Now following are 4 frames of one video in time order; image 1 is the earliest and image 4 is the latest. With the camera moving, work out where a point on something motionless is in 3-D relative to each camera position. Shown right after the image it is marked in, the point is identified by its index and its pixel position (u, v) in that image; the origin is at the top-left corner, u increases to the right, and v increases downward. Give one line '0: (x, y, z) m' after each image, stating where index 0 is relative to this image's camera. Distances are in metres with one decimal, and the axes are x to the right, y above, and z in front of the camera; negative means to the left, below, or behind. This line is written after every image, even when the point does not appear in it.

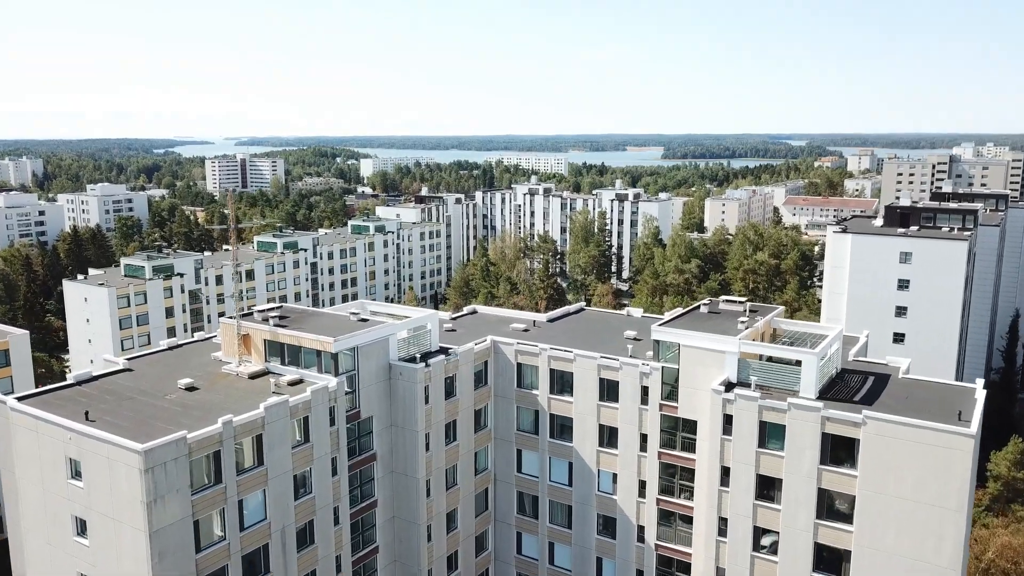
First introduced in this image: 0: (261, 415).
0: (-6.1, -3.1, +18.2) m
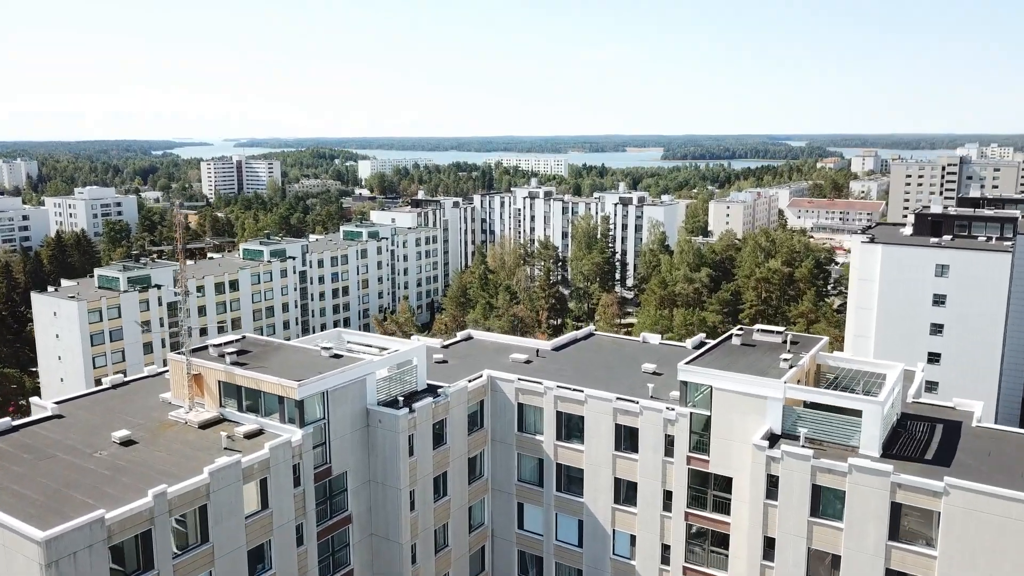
0: (-6.1, -3.9, +14.8) m
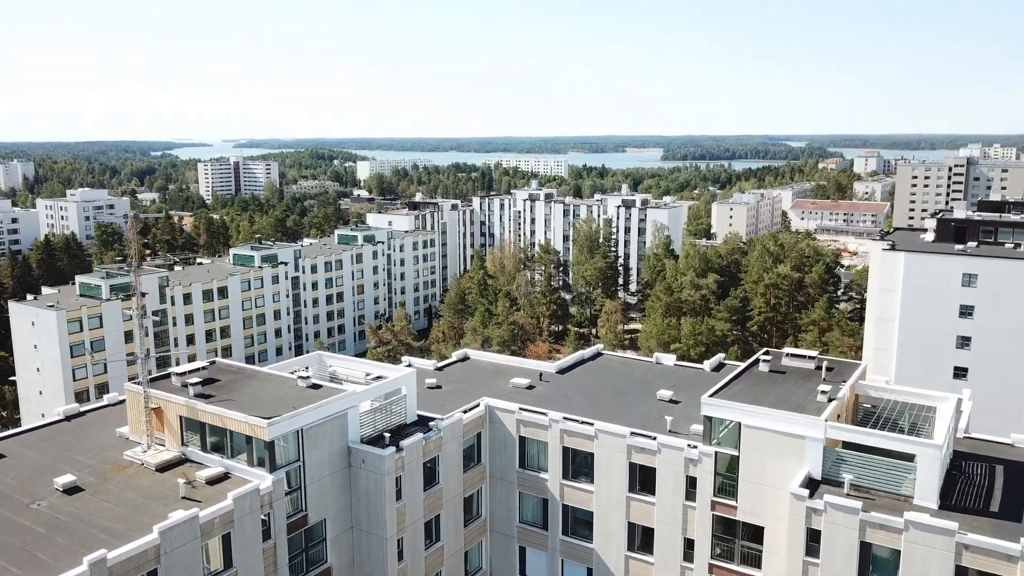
0: (-6.1, -4.4, +12.7) m
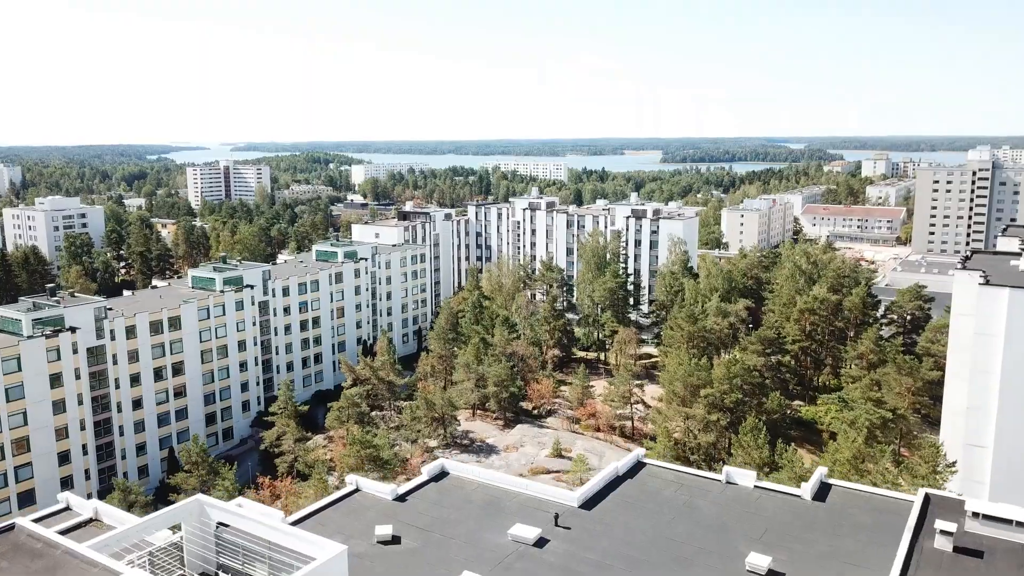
0: (-6.1, -6.1, +5.2) m
